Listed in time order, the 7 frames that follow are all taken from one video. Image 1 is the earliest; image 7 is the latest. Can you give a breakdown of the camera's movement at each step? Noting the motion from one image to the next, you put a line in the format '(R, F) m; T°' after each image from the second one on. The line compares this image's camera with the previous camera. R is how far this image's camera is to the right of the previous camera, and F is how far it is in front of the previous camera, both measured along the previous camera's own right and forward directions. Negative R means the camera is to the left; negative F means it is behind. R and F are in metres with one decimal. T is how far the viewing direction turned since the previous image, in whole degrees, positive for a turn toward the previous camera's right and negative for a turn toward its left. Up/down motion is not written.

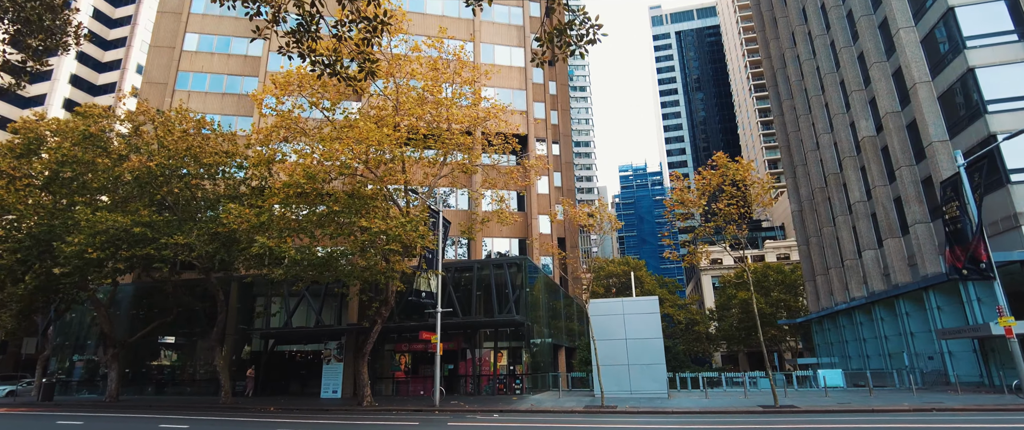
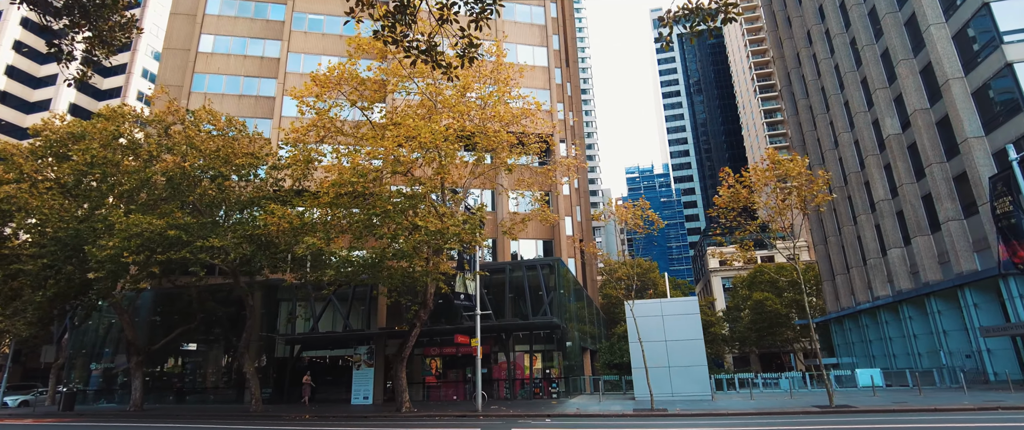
(-1.9, +0.5) m; +1°
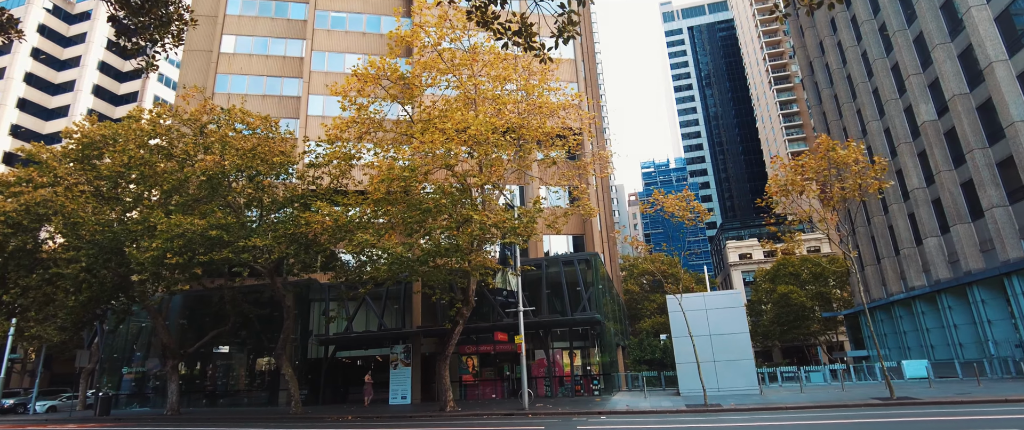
(-1.5, +0.4) m; -1°
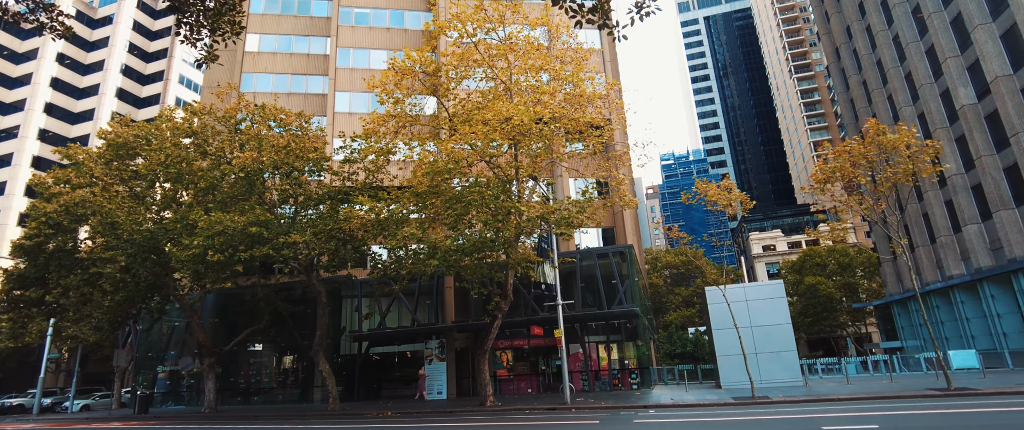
(-1.0, +0.3) m; -1°
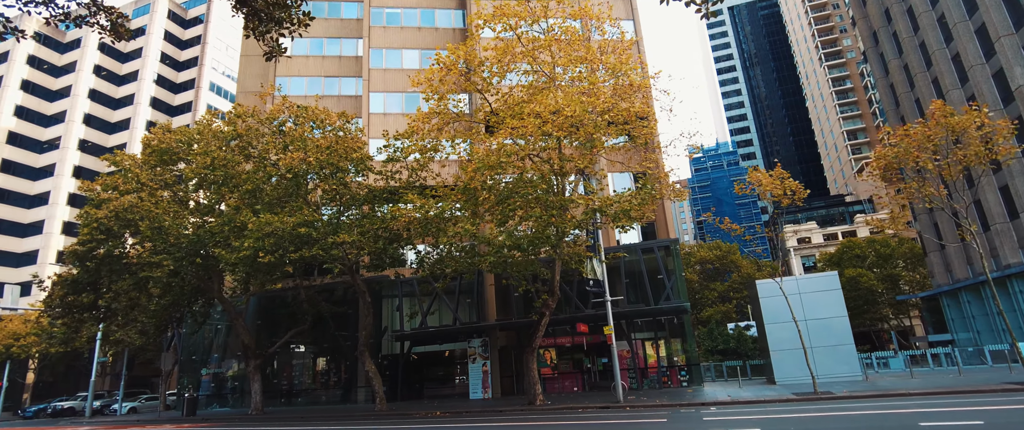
(-1.0, +0.3) m; -2°
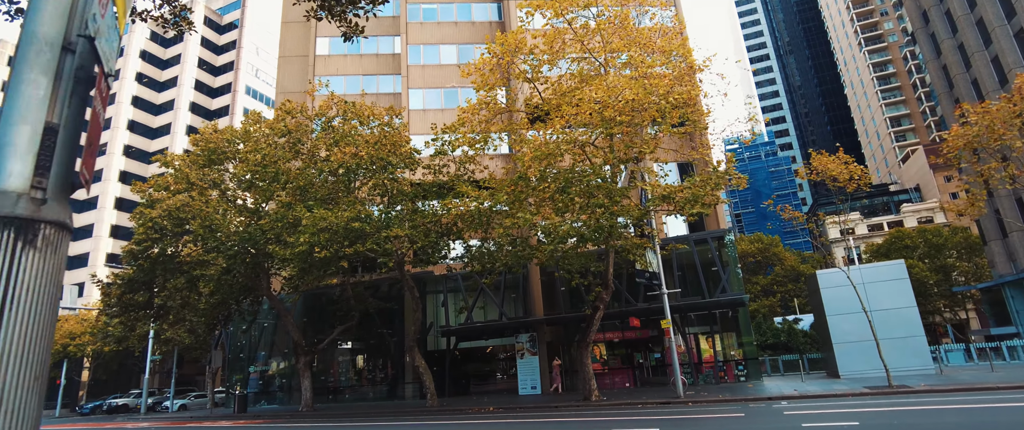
(-1.0, +0.4) m; -3°
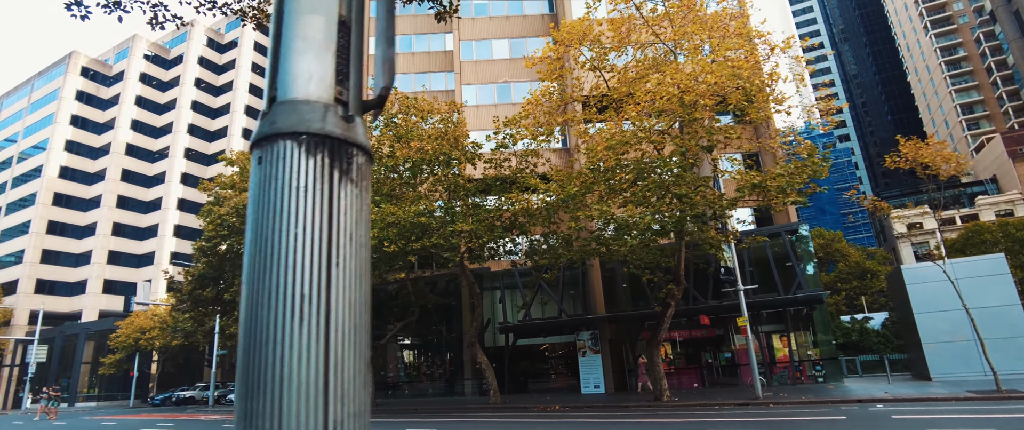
(-1.0, +0.4) m; -4°
